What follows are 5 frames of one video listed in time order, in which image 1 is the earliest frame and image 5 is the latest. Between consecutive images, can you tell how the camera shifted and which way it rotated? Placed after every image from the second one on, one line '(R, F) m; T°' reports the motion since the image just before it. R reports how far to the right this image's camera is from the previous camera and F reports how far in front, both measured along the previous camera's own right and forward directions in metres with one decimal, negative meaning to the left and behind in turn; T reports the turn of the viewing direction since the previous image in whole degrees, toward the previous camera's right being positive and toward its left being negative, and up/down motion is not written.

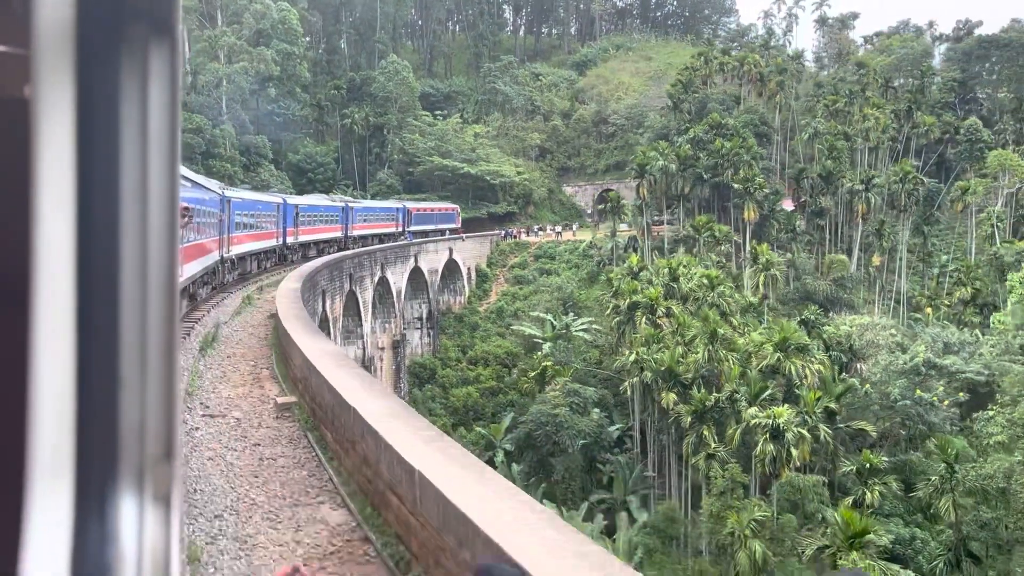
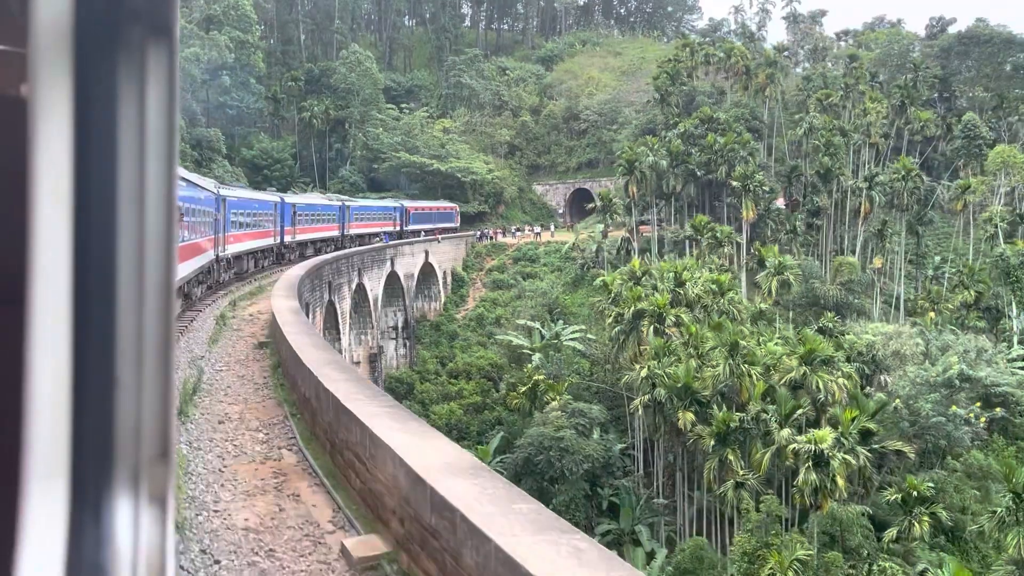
(-0.9, +2.2) m; +3°
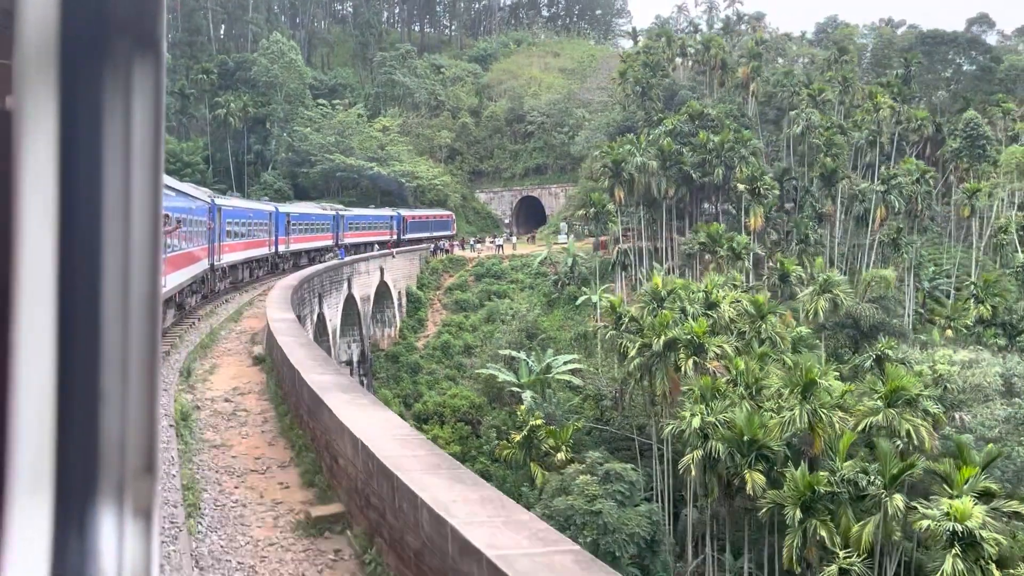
(-1.7, +4.2) m; +6°
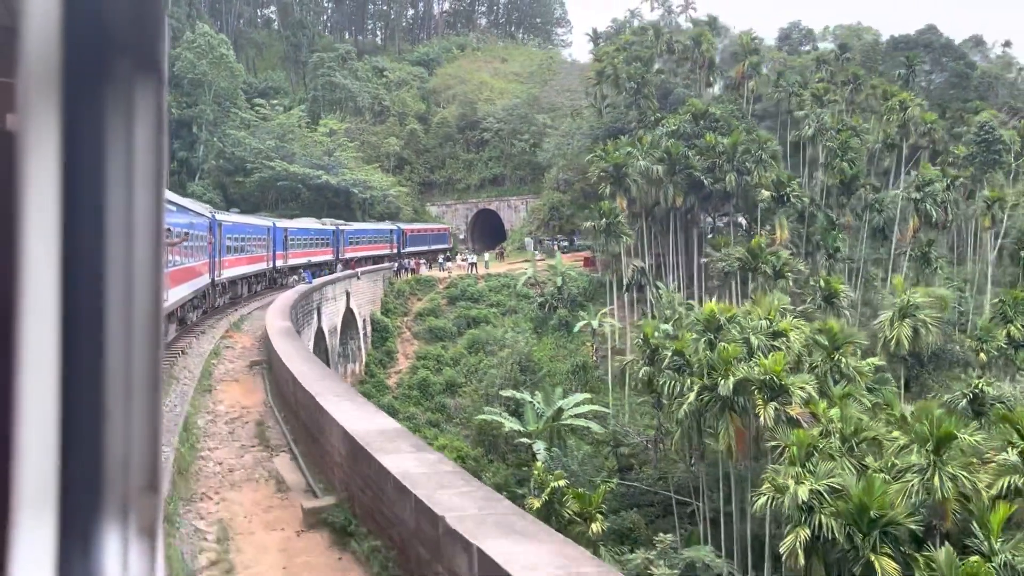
(-1.5, +3.6) m; +5°
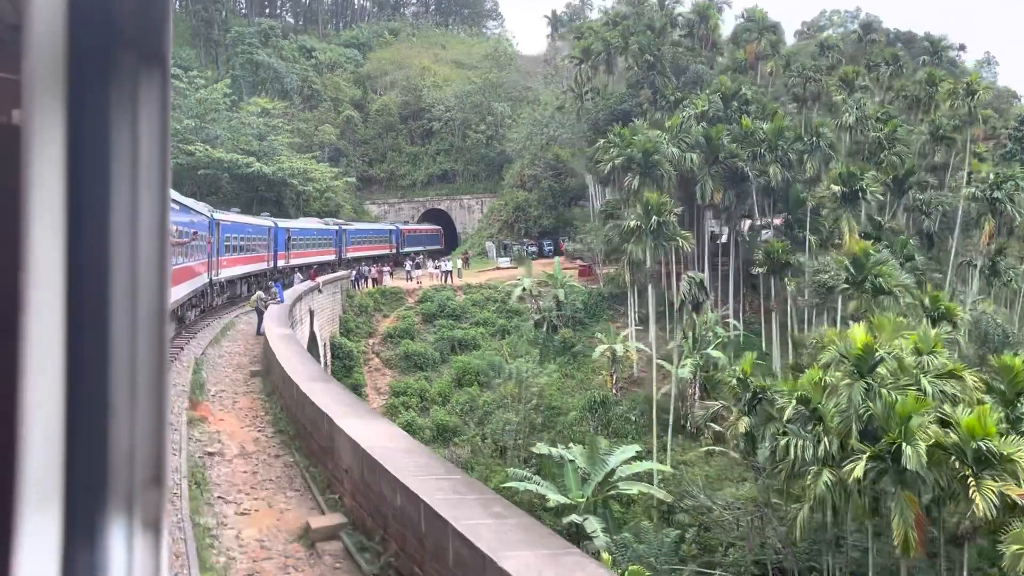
(-1.9, +4.5) m; +6°
